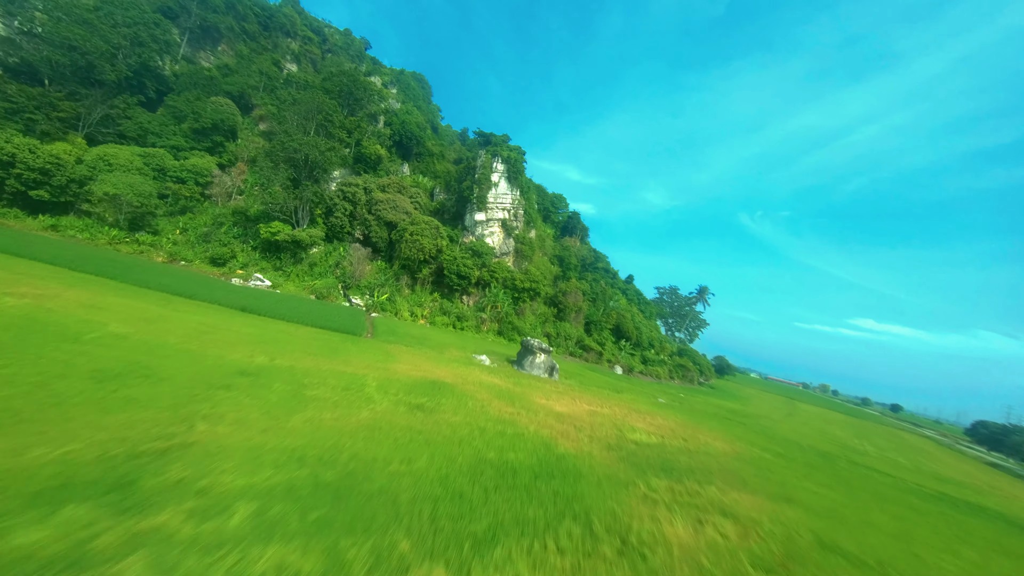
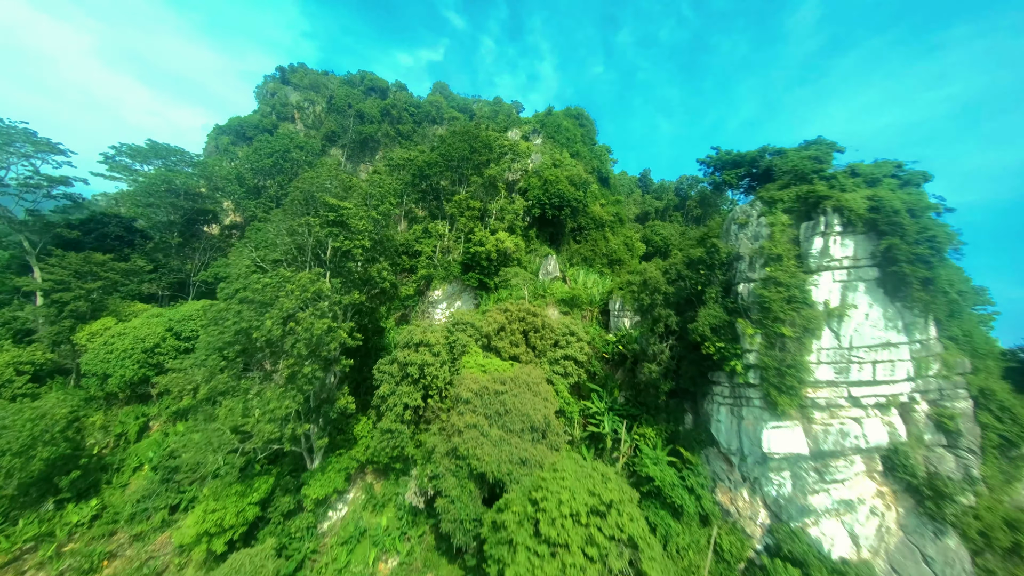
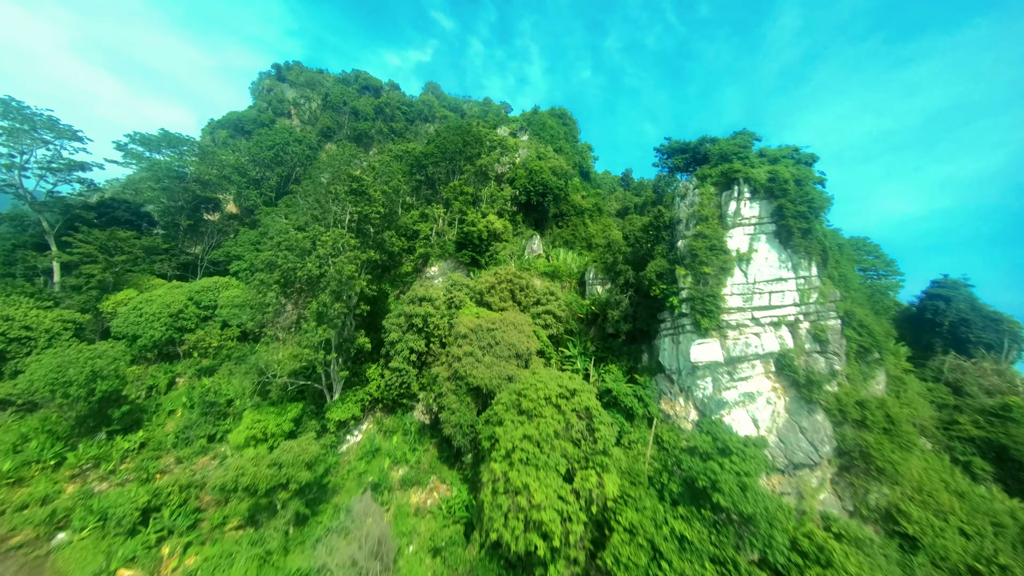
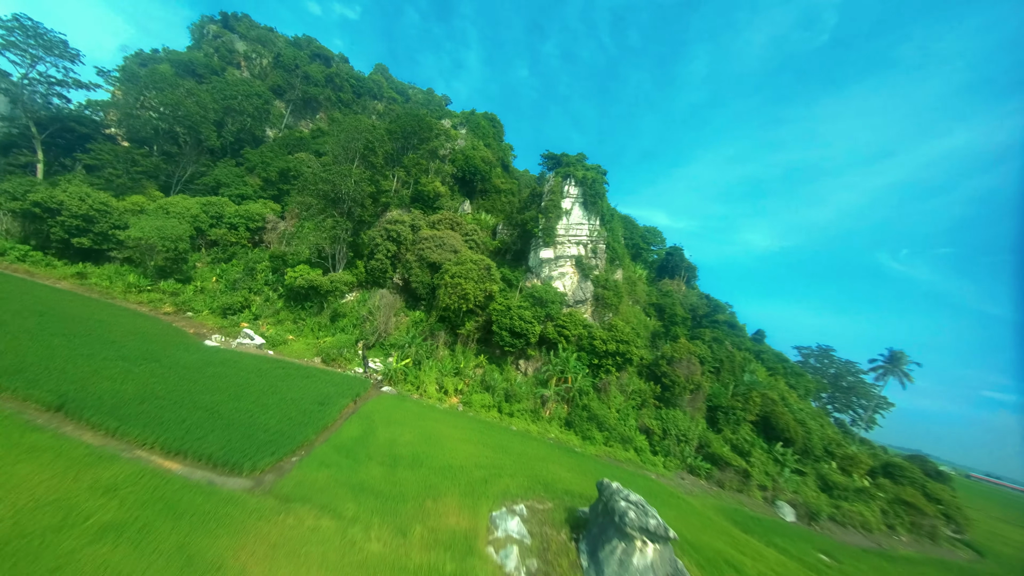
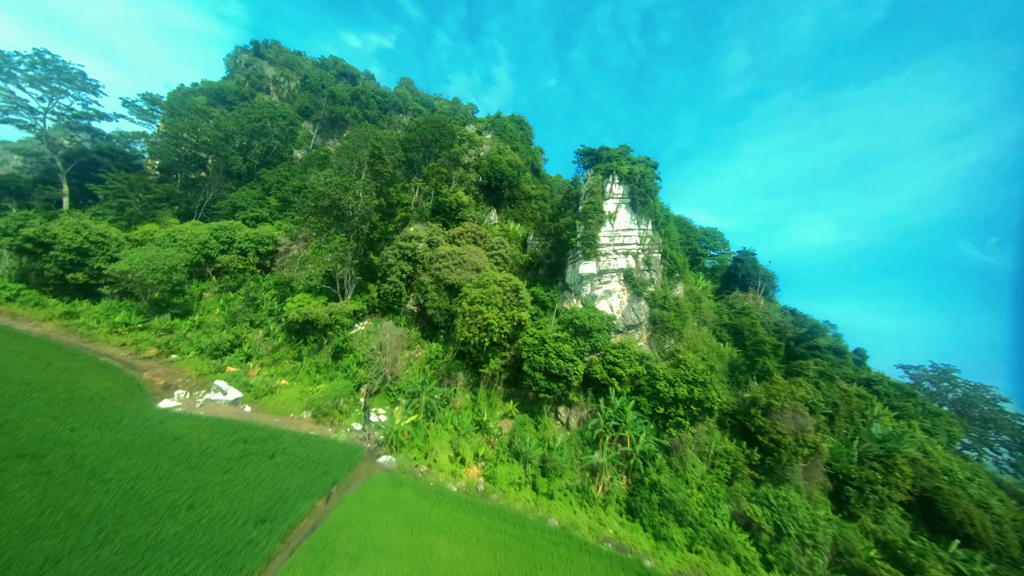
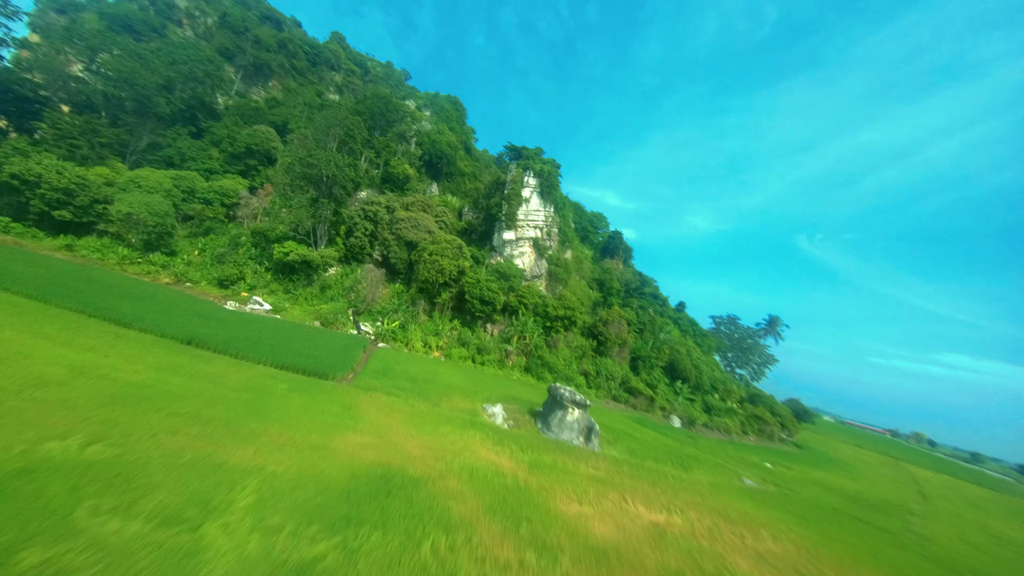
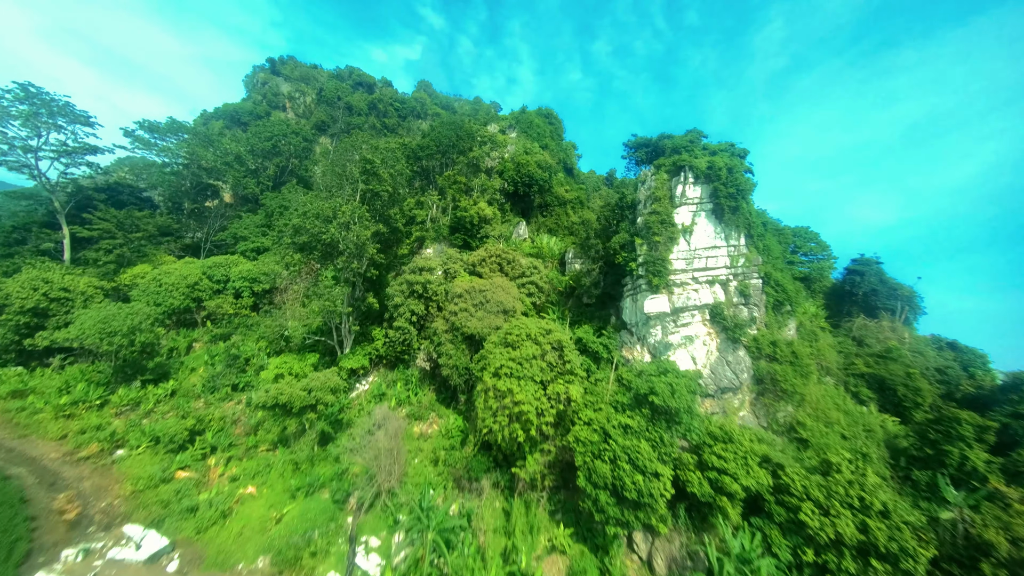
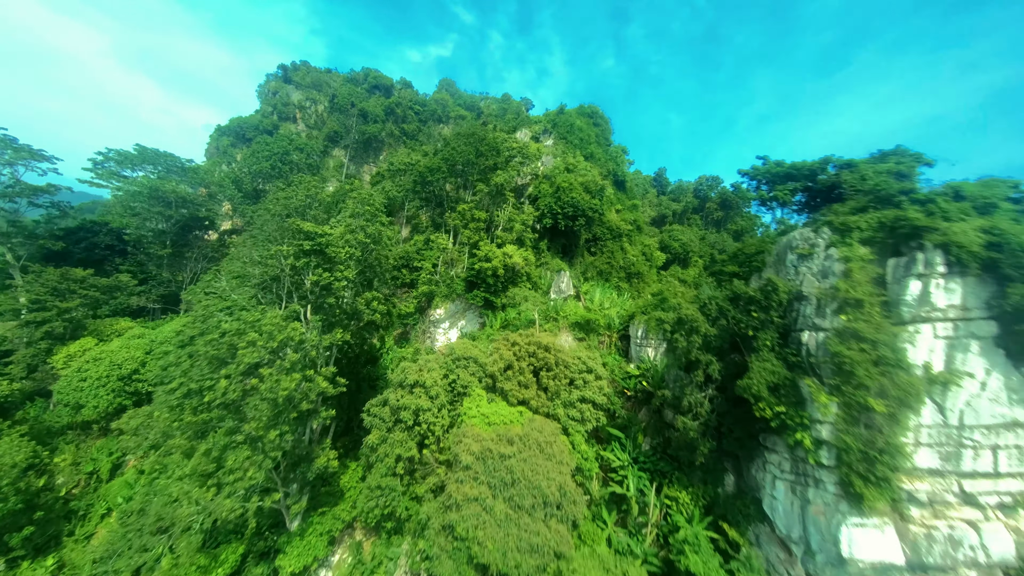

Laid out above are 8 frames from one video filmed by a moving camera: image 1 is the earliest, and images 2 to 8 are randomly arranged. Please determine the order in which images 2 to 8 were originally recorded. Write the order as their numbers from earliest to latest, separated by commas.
6, 4, 5, 7, 3, 2, 8
